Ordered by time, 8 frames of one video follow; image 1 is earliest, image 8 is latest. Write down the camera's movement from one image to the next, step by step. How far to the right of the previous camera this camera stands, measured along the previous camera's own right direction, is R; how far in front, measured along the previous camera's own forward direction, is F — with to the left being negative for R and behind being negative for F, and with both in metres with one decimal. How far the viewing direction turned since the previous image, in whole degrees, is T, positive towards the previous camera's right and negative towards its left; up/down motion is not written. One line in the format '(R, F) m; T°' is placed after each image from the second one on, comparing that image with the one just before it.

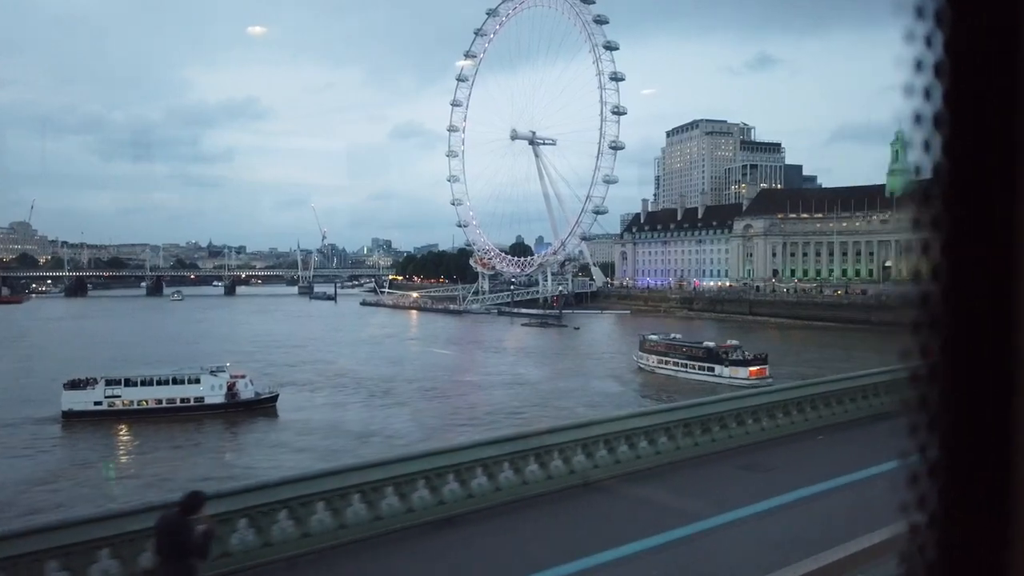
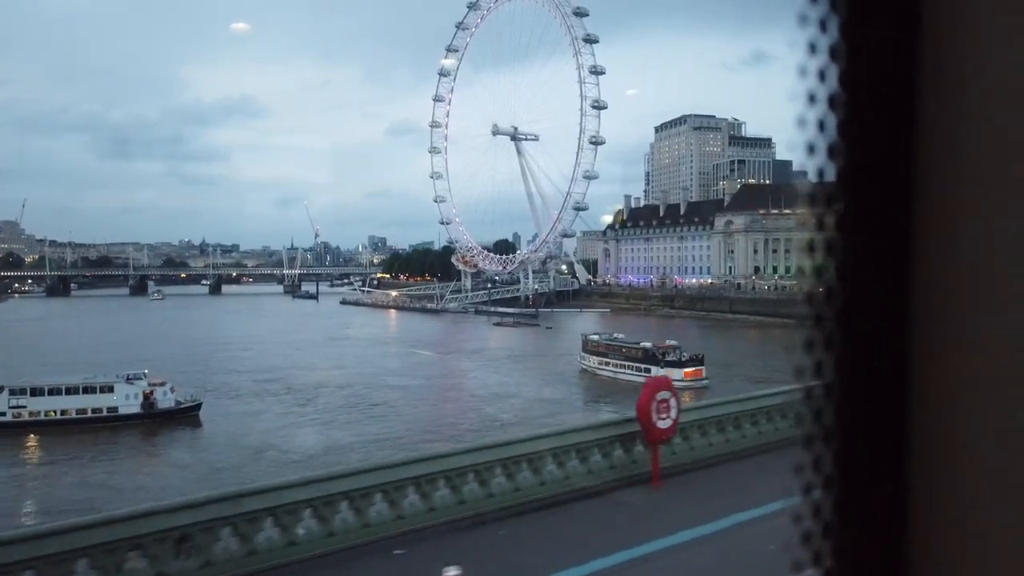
(+0.3, +0.4) m; 0°
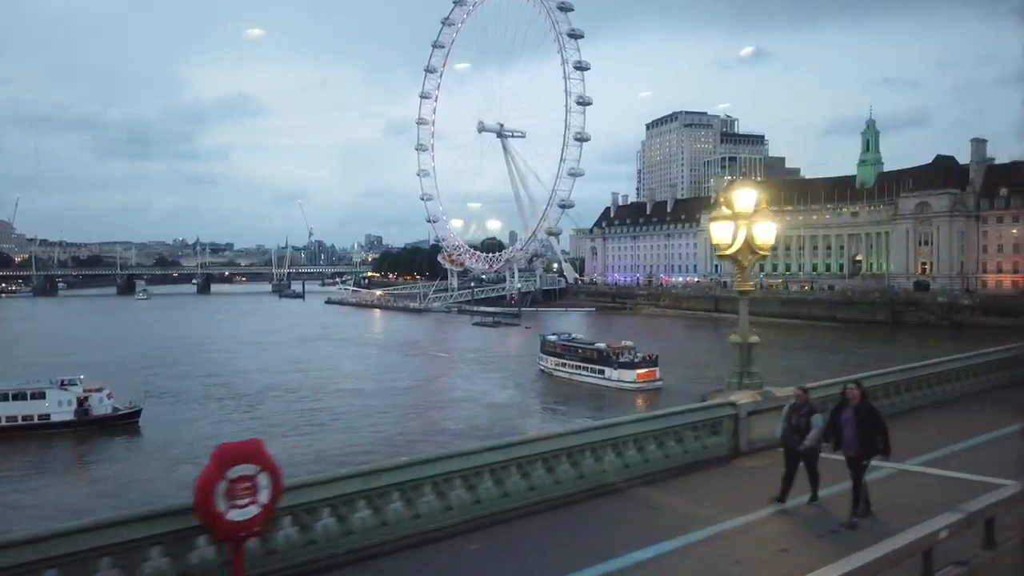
(+0.2, +0.3) m; 0°
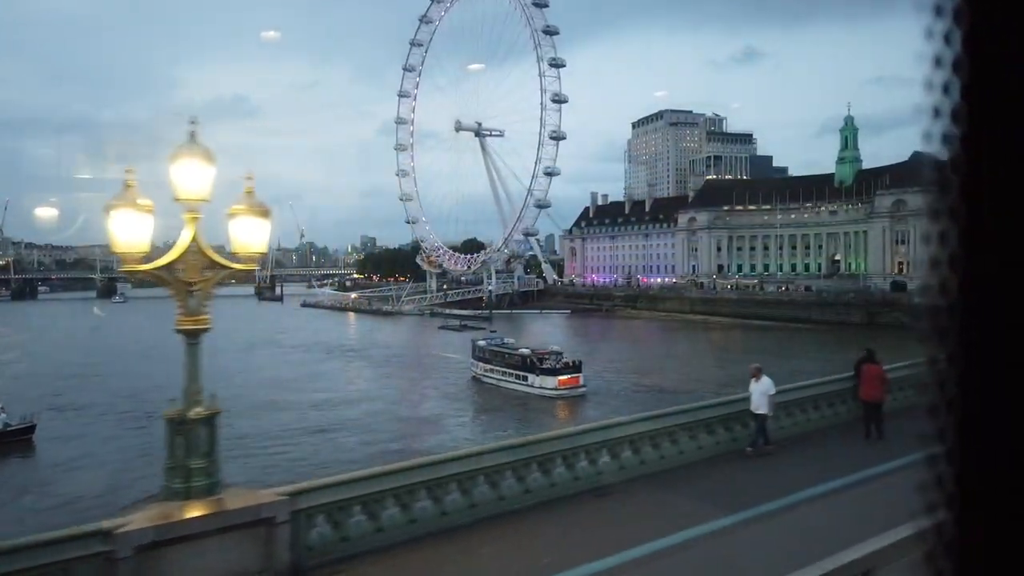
(+0.3, +0.4) m; +1°
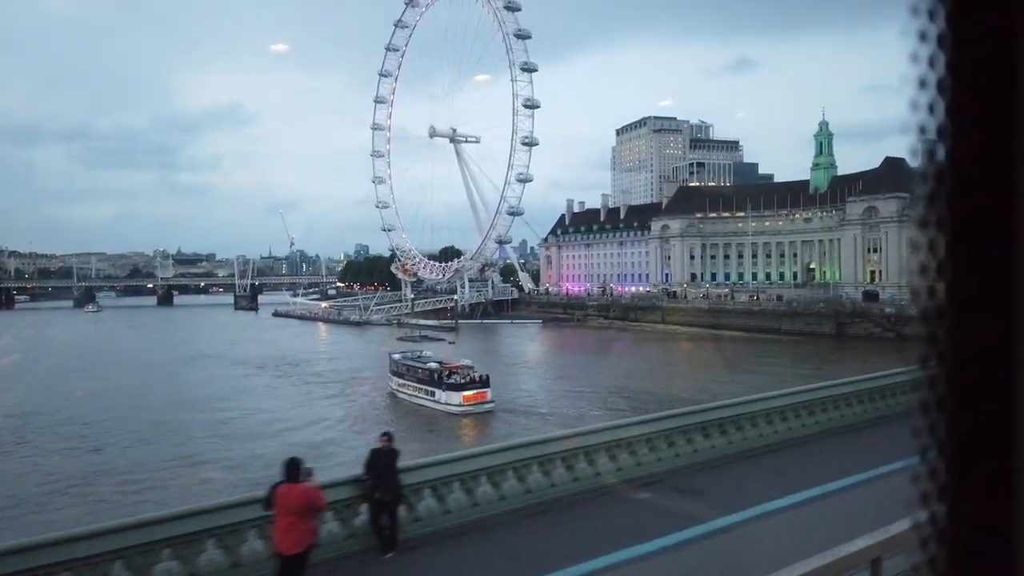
(-1.2, -0.4) m; +5°
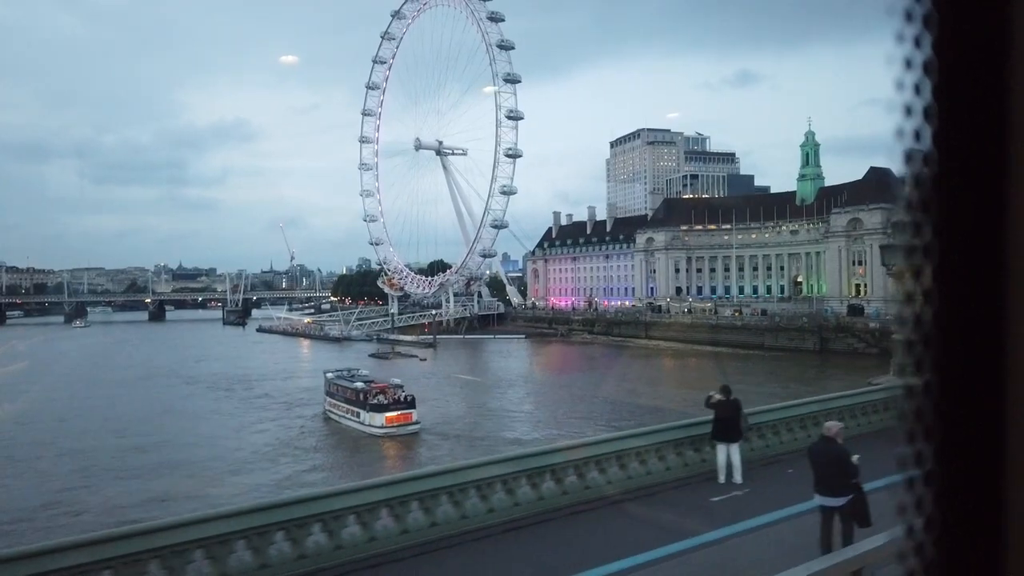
(0.0, +0.1) m; +1°
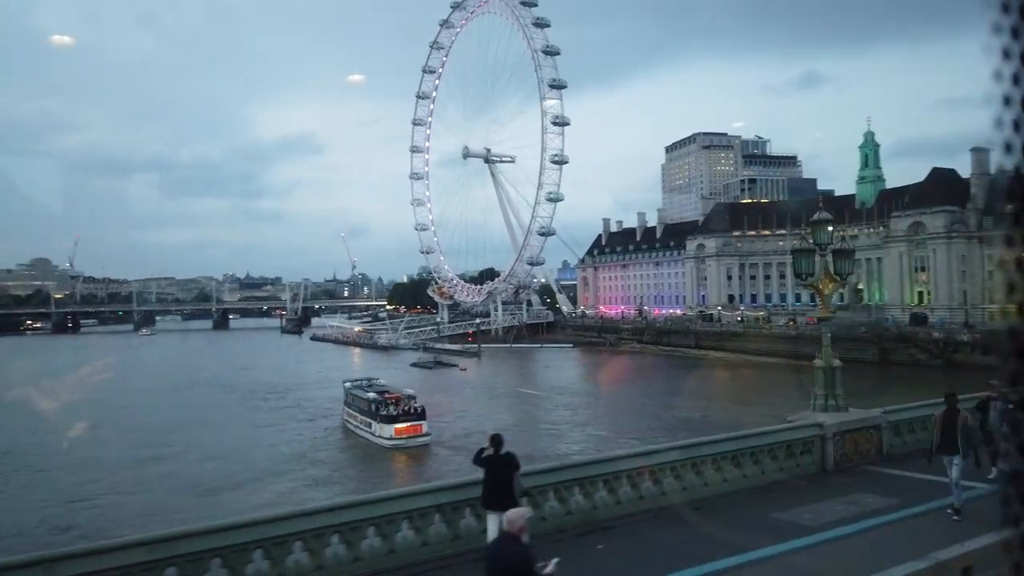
(+0.6, +0.3) m; -5°
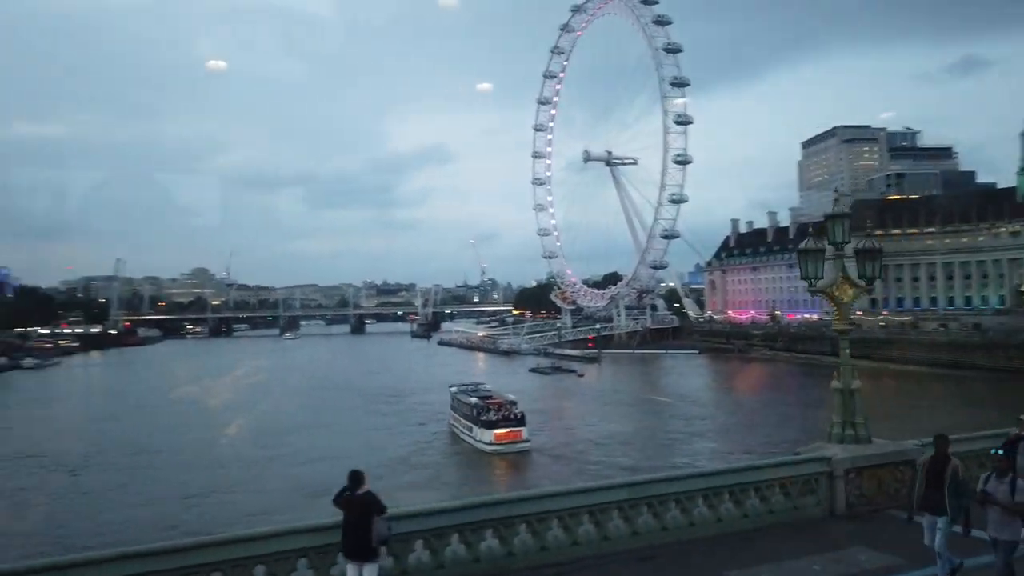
(+0.7, +0.3) m; -10°
